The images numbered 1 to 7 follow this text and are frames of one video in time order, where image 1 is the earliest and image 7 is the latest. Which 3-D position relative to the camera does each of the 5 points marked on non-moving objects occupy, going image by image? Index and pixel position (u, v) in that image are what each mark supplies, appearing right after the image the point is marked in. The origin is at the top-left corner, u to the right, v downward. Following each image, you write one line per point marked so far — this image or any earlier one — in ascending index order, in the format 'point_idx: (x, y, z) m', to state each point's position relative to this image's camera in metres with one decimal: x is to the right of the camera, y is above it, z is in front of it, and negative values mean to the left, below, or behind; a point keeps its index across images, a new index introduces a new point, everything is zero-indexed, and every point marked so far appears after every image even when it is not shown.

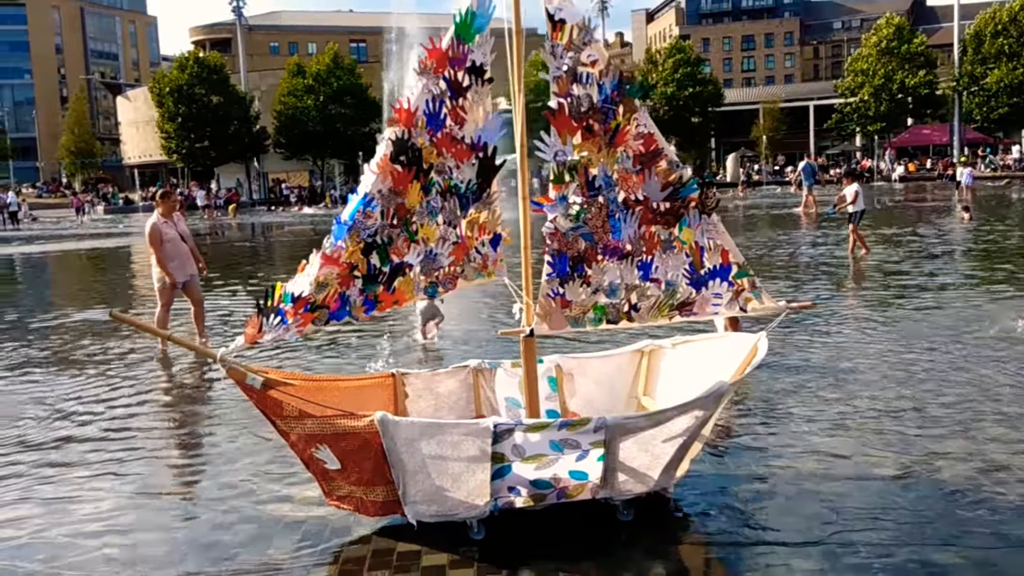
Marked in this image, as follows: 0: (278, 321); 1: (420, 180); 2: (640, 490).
0: (-1.5, -0.2, +4.9) m
1: (-0.6, +0.7, +5.1) m
2: (+0.9, -1.4, +5.2) m
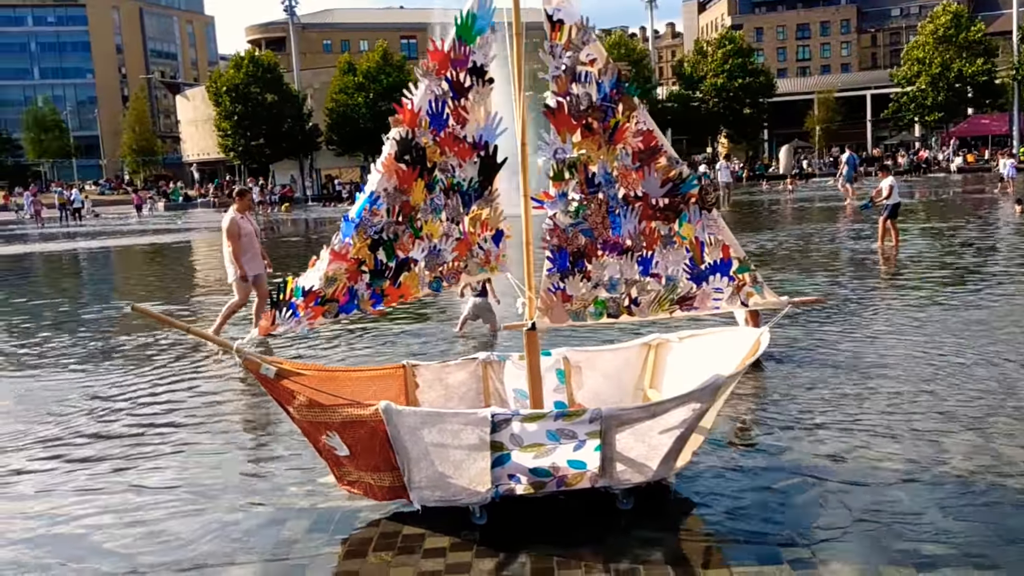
0: (-1.5, -0.2, +5.2) m
1: (-0.6, +0.8, +5.3) m
2: (+0.9, -1.4, +5.3) m
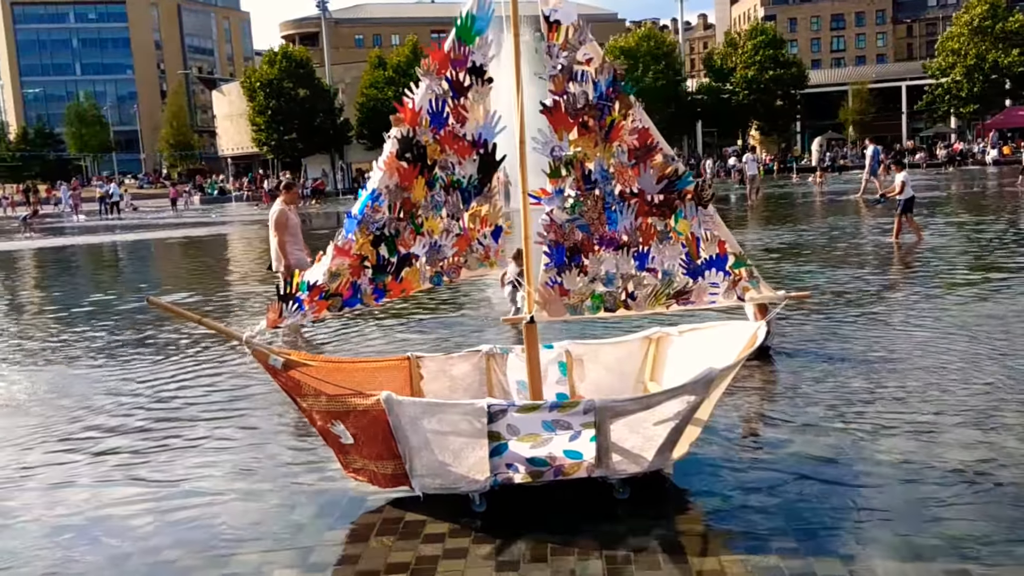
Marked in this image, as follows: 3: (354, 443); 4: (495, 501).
0: (-1.5, -0.1, +5.4) m
1: (-0.6, +0.8, +5.5) m
2: (+0.9, -1.3, +5.5) m
3: (-1.2, -1.2, +5.6) m
4: (-0.1, -1.6, +5.7) m
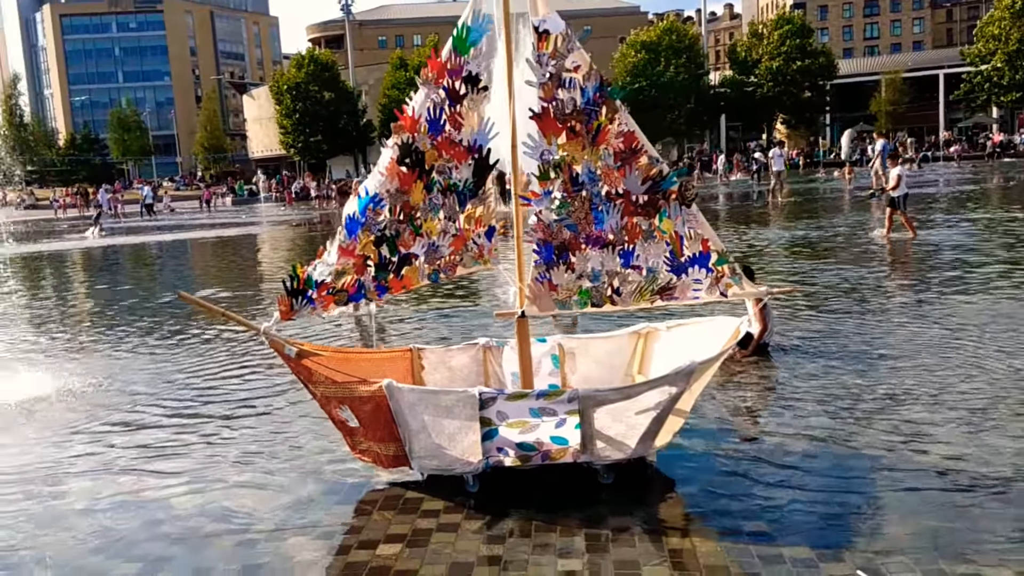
0: (-1.6, -0.1, +5.8) m
1: (-0.7, +0.9, +5.9) m
2: (+0.8, -1.3, +5.8) m
3: (-1.2, -1.1, +6.1) m
4: (-0.2, -1.6, +6.1) m
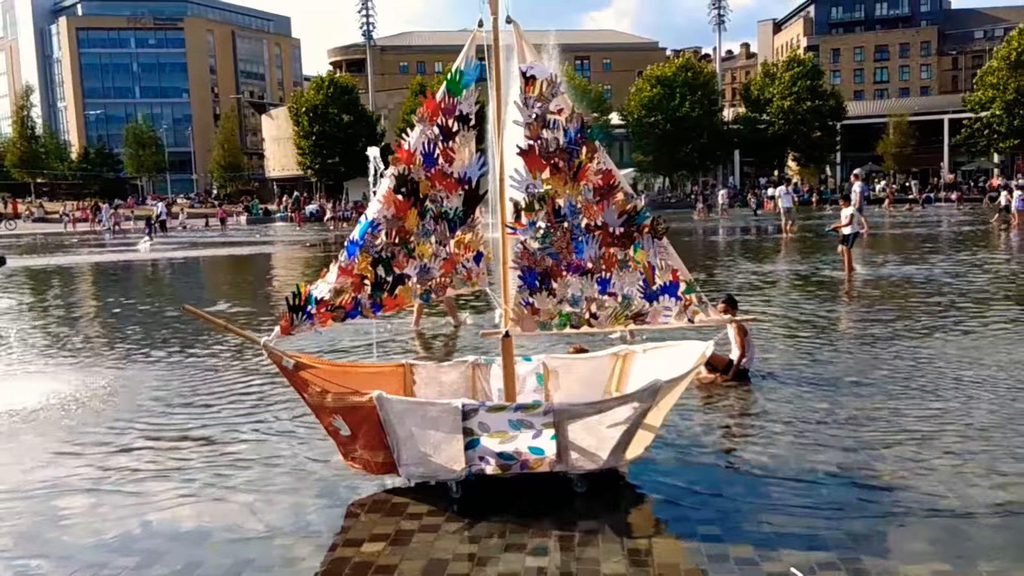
0: (-1.7, -0.2, +6.4) m
1: (-0.8, +0.7, +6.5) m
2: (+0.7, -1.5, +6.3) m
3: (-1.4, -1.3, +6.6) m
4: (-0.4, -1.8, +6.6) m
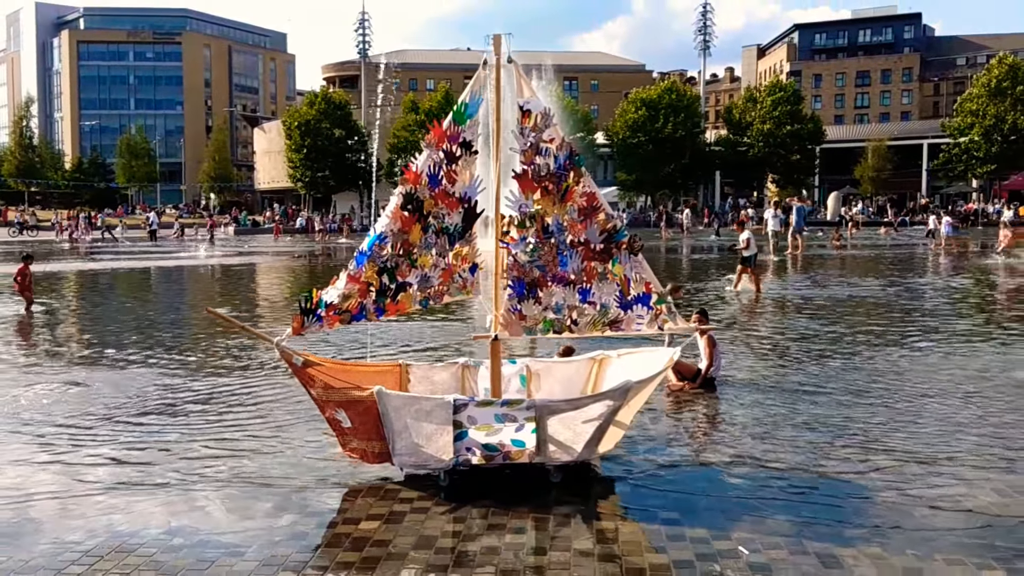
0: (-1.9, -0.3, +7.1) m
1: (-0.9, +0.6, +7.2) m
2: (+0.5, -1.6, +7.0) m
3: (-1.5, -1.3, +7.3) m
4: (-0.5, -1.9, +7.3) m
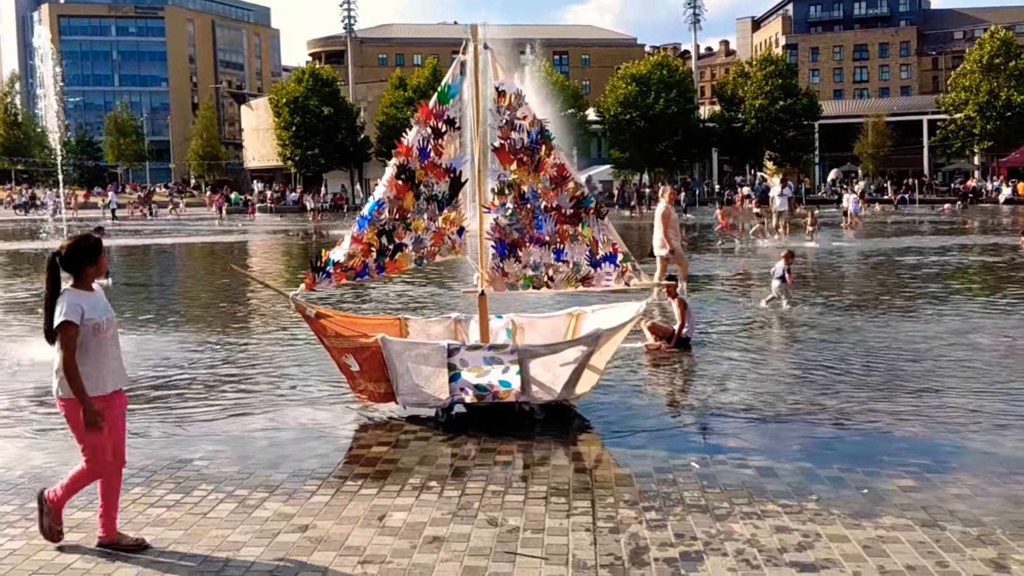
0: (-2.0, +0.1, +8.0) m
1: (-1.1, +1.0, +8.2) m
2: (+0.4, -1.2, +8.0) m
3: (-1.7, -0.9, +8.3) m
4: (-0.7, -1.4, +8.3) m
